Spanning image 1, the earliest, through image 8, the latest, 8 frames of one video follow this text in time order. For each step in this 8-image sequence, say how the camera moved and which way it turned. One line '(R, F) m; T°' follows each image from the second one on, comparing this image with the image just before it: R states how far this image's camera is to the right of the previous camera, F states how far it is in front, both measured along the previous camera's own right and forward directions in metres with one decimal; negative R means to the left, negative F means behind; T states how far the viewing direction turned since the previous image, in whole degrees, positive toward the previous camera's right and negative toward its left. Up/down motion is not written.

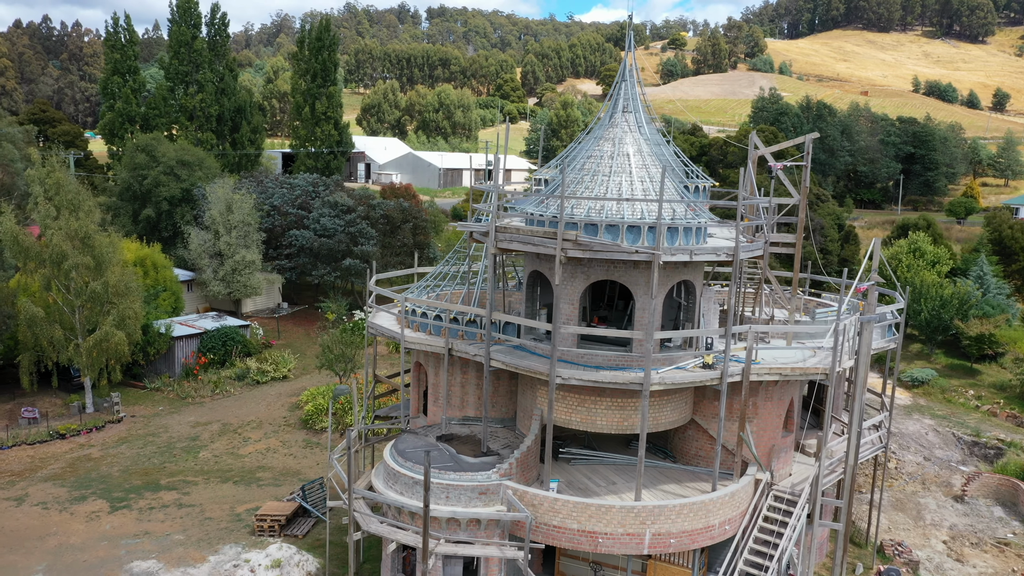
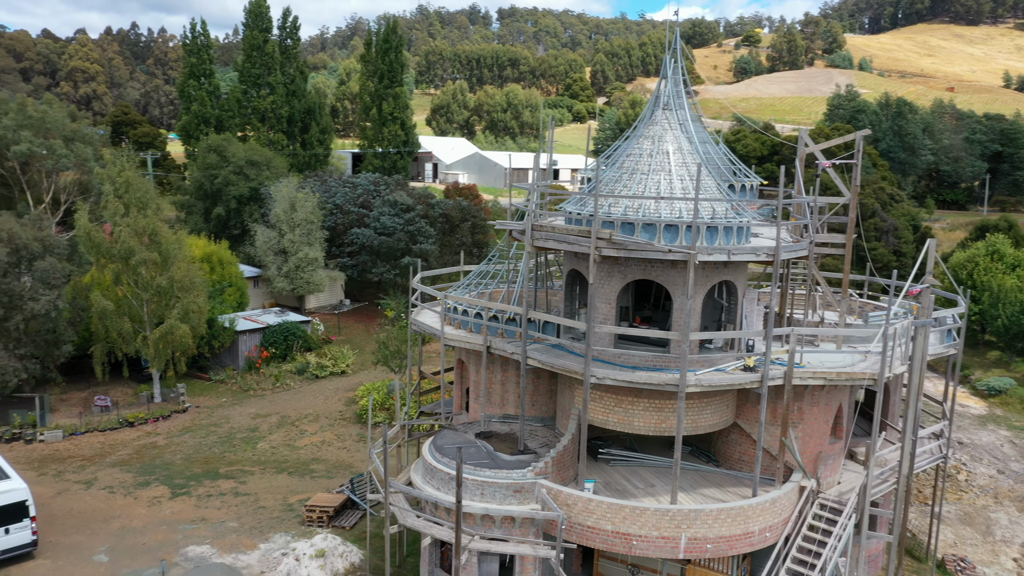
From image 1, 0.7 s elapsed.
(+0.7, 0.0) m; -5°
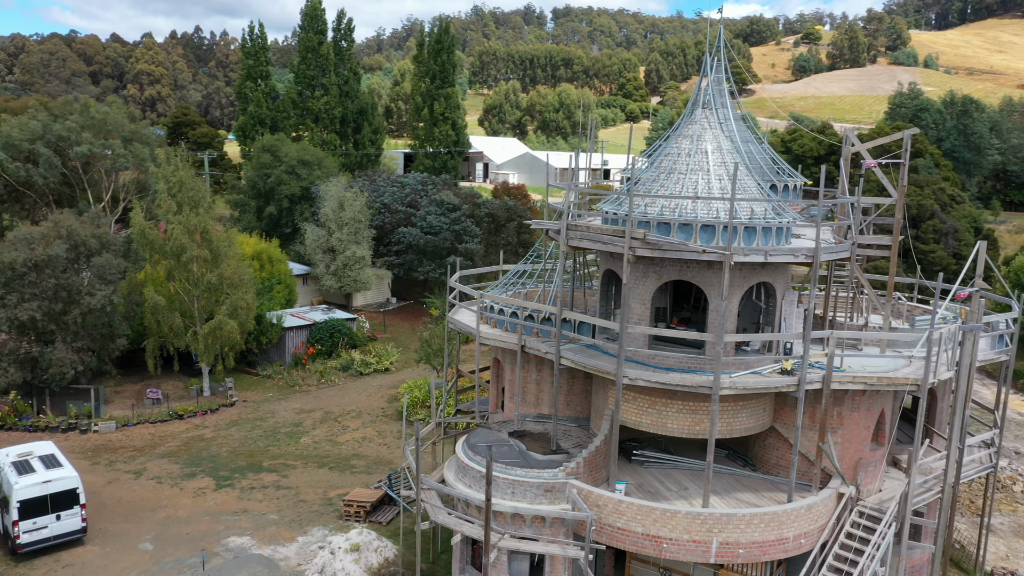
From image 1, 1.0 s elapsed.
(+0.4, +0.1) m; -4°
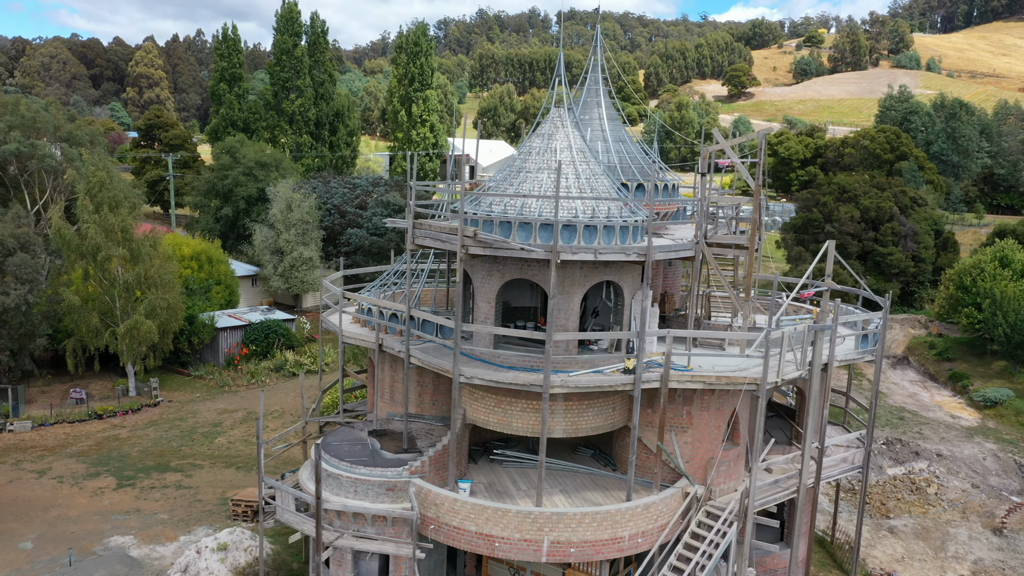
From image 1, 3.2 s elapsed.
(+3.7, +0.1) m; 0°
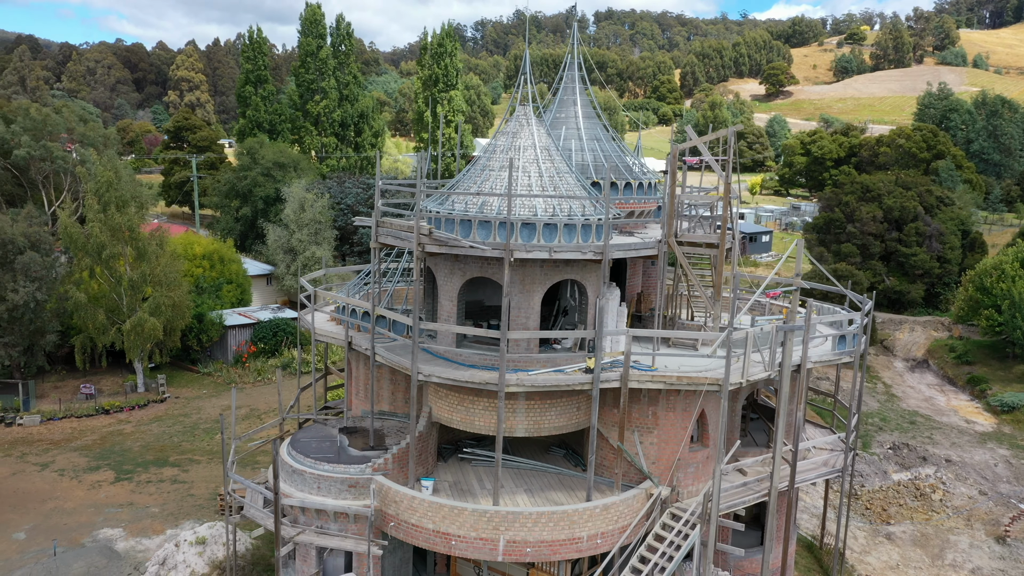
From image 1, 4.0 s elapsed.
(+1.7, +0.1) m; -3°
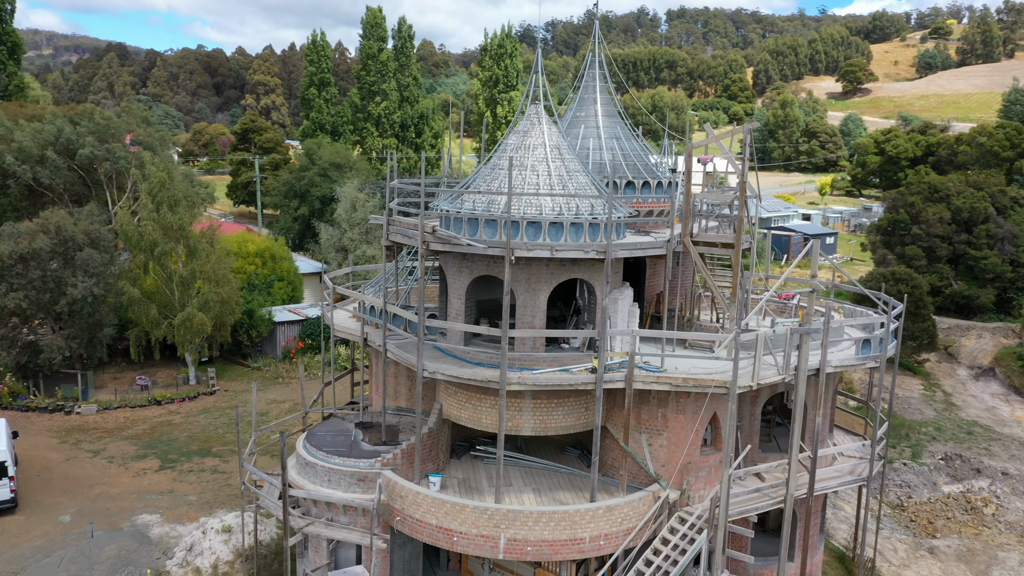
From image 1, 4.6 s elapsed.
(+1.4, 0.0) m; -5°
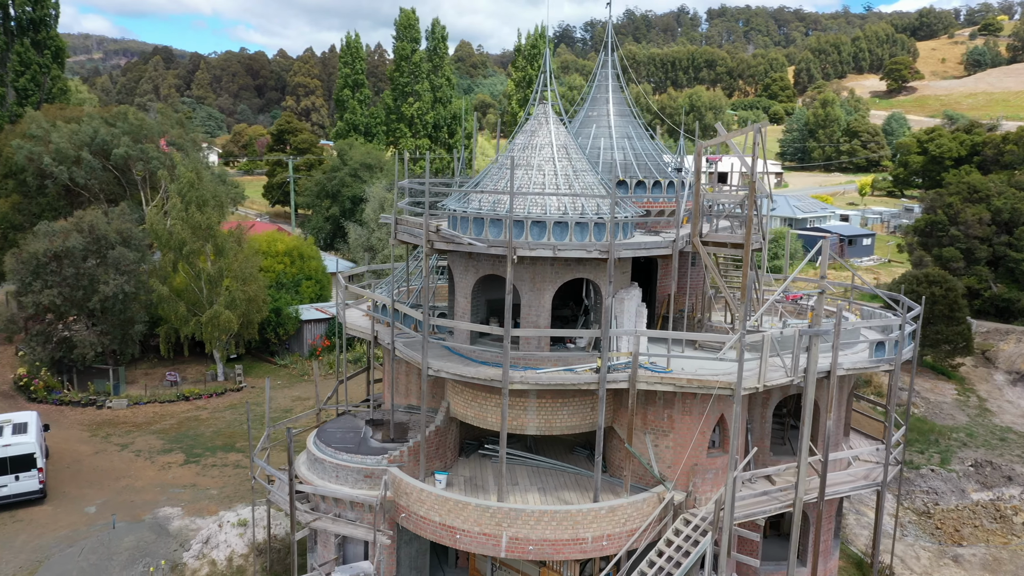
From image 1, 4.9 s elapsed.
(+0.7, 0.0) m; -3°
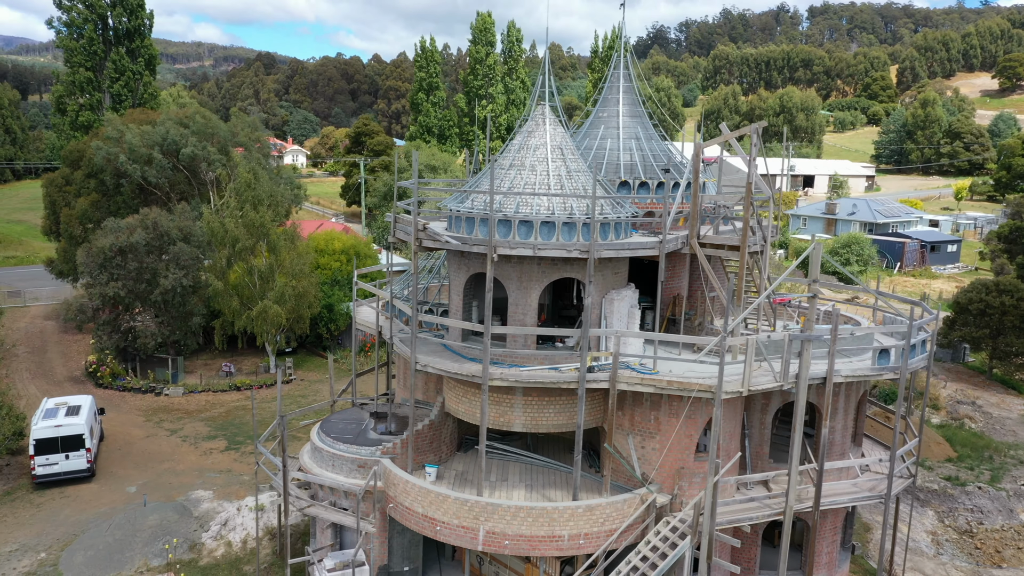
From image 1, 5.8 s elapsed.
(+2.3, -0.1) m; -6°
